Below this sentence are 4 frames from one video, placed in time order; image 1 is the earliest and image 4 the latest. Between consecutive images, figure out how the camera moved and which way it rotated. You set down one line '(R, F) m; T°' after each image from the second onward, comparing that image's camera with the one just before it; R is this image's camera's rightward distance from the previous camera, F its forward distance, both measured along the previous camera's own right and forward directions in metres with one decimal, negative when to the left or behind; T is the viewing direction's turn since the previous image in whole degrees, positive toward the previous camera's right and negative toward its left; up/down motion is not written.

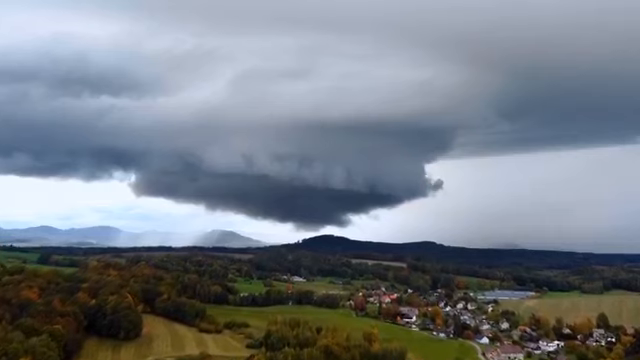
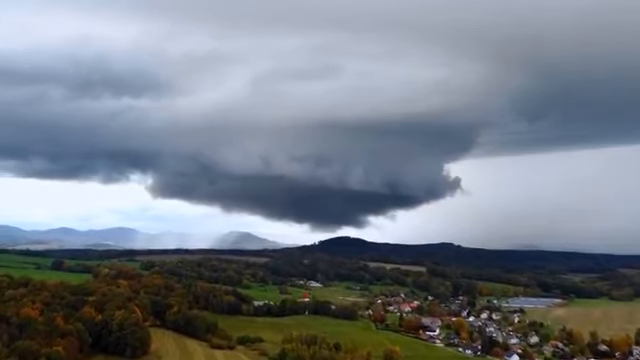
(-0.1, +2.0) m; -1°
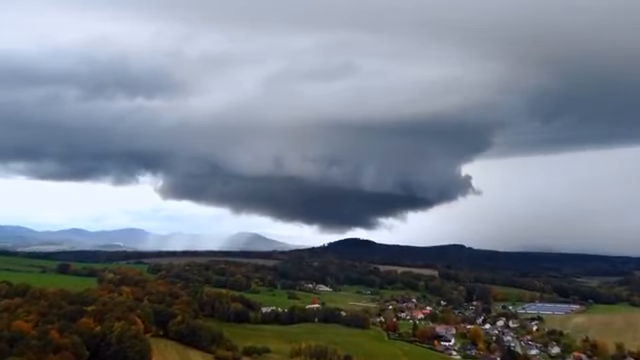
(0.0, +1.7) m; -1°
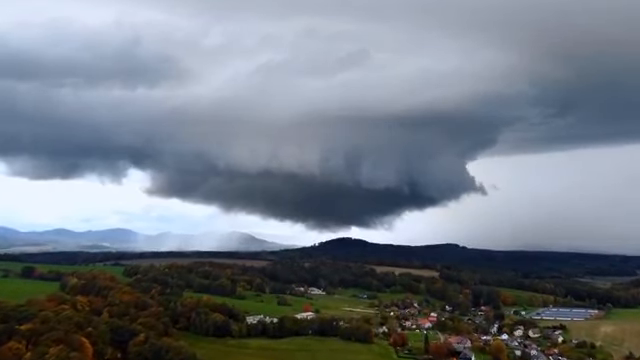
(-0.3, +6.7) m; +1°
